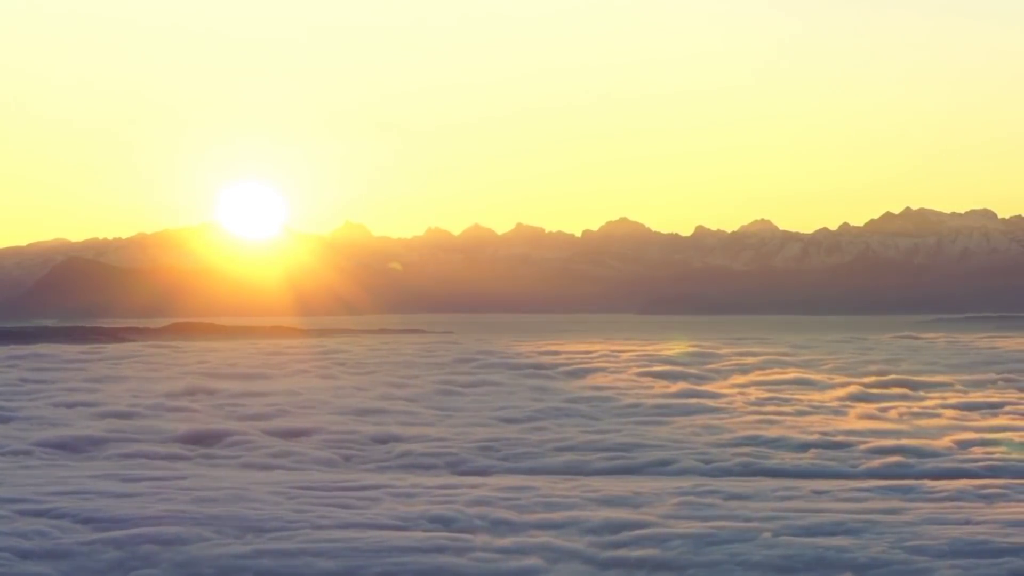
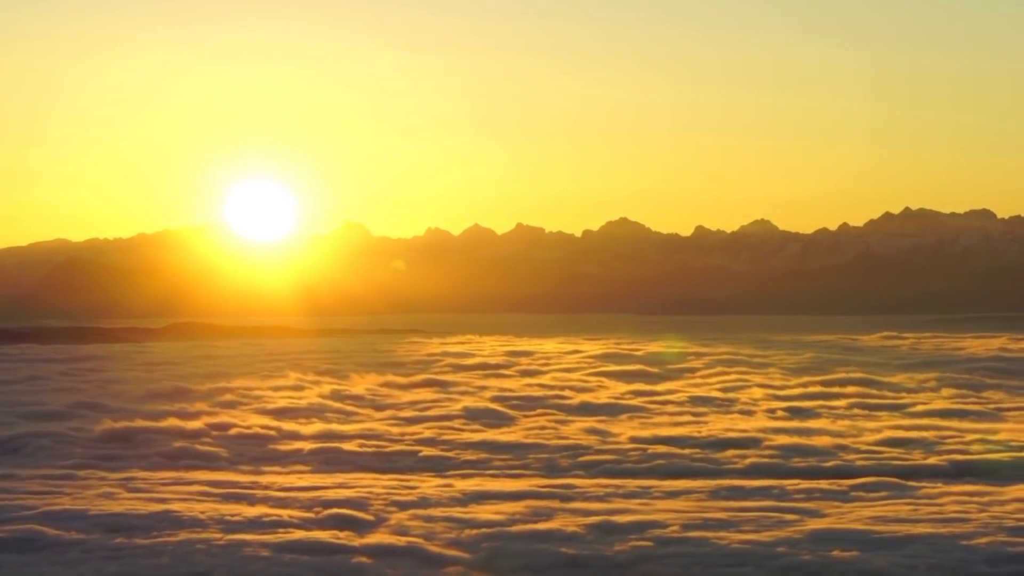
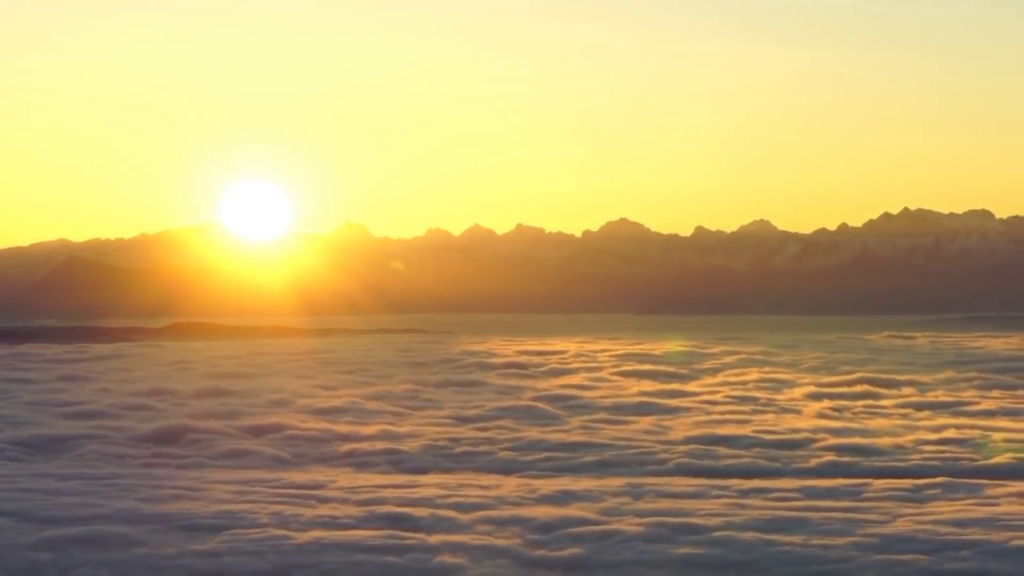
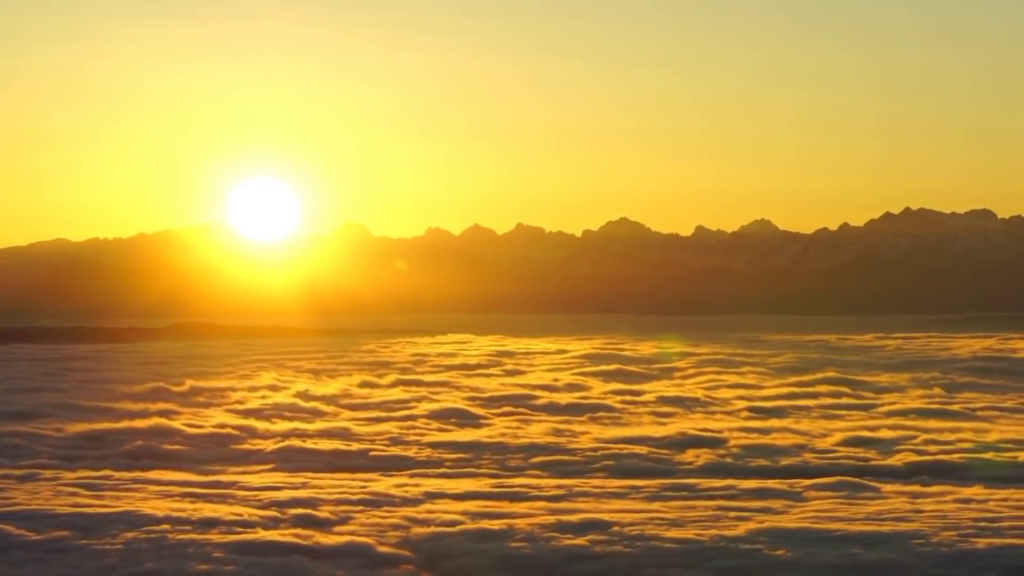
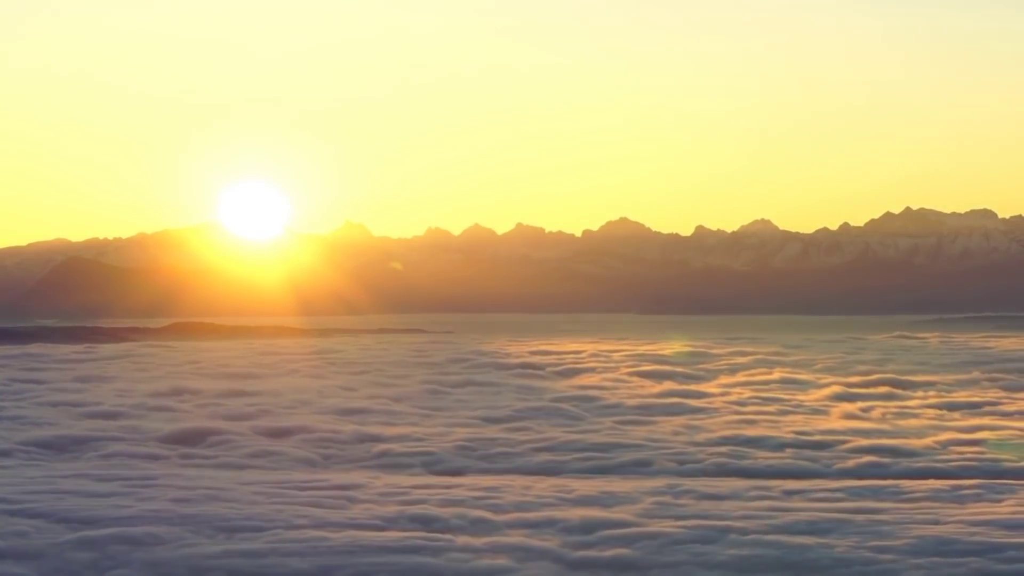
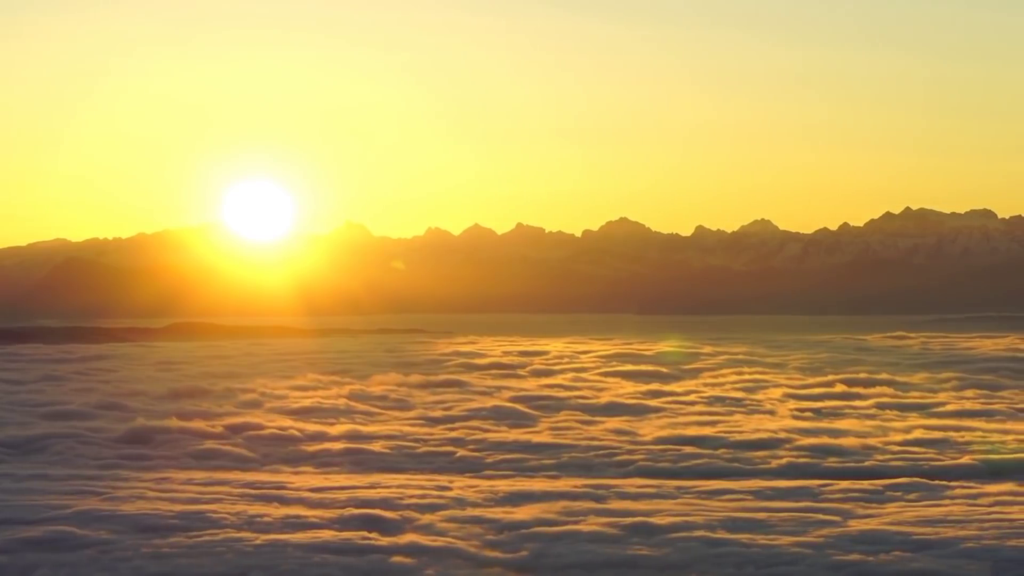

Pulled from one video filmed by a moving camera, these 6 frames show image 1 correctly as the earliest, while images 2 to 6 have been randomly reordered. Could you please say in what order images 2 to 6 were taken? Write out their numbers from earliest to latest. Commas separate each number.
5, 3, 6, 2, 4
